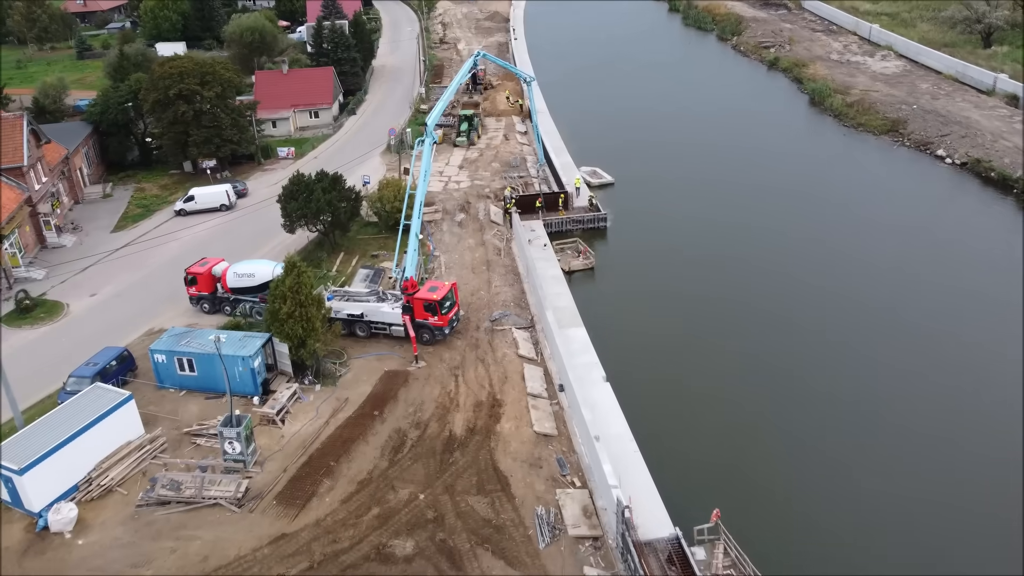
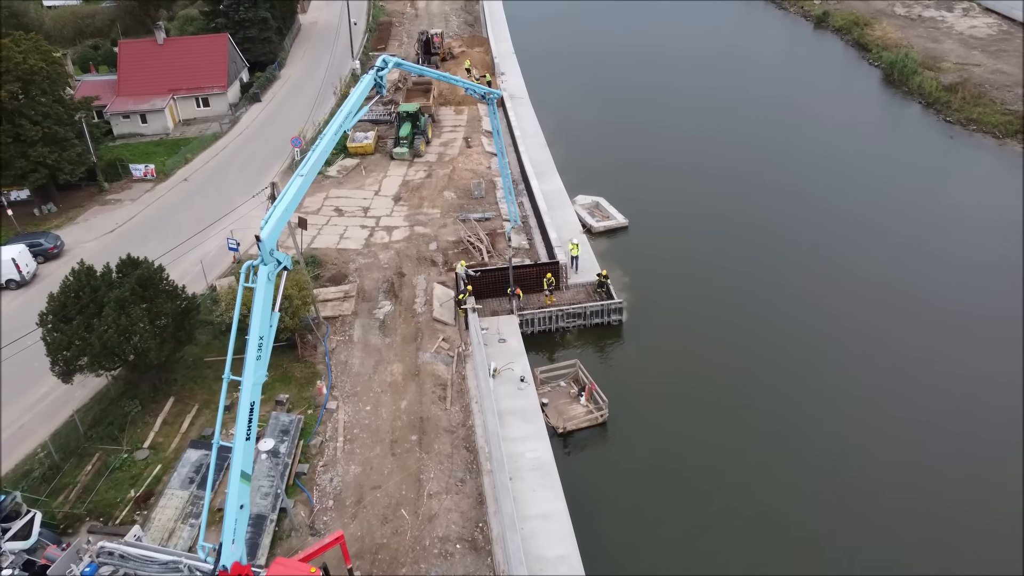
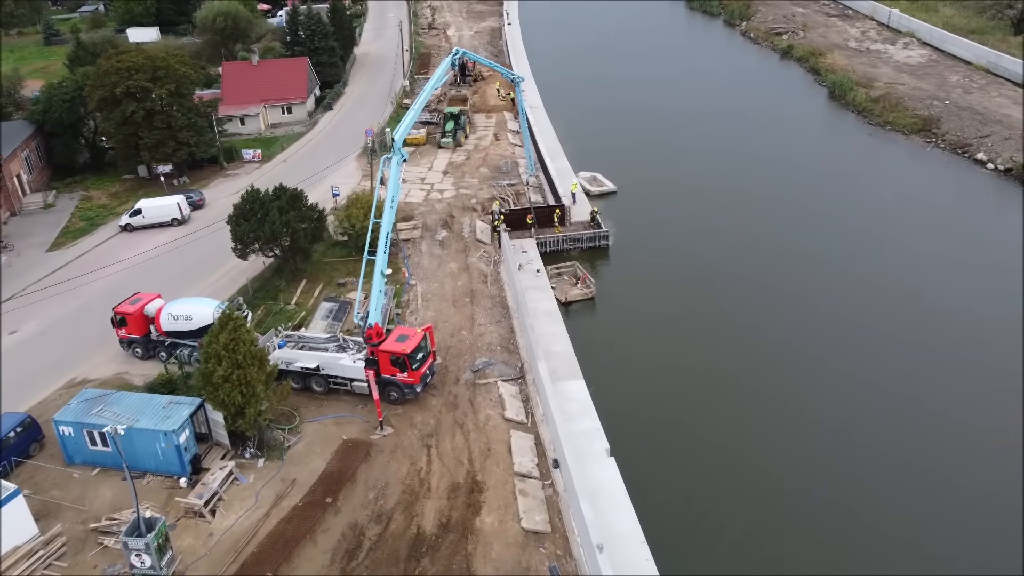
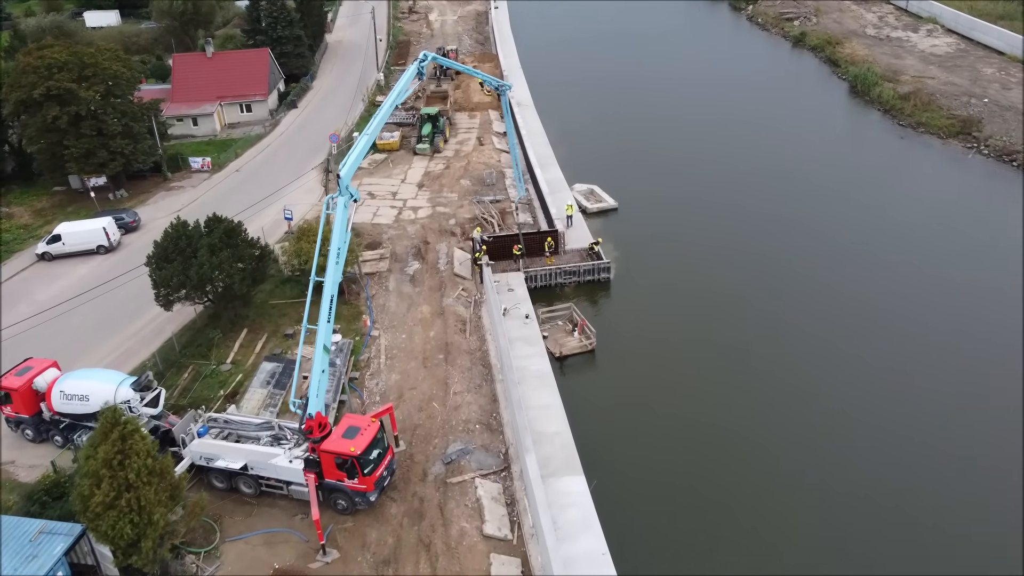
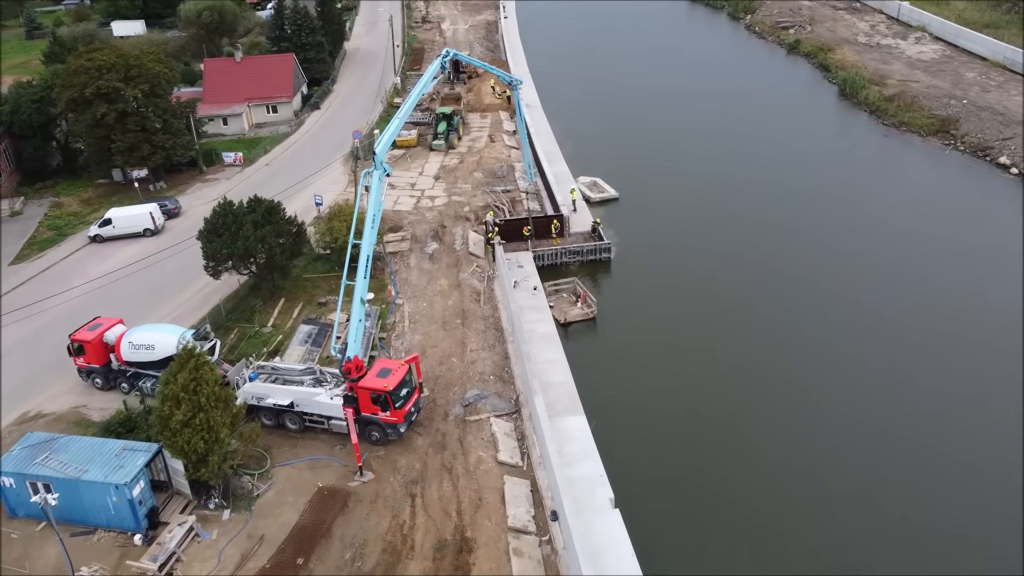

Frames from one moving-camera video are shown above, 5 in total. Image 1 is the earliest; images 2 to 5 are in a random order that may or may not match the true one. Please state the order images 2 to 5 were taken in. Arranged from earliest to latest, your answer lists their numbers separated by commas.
3, 5, 4, 2
